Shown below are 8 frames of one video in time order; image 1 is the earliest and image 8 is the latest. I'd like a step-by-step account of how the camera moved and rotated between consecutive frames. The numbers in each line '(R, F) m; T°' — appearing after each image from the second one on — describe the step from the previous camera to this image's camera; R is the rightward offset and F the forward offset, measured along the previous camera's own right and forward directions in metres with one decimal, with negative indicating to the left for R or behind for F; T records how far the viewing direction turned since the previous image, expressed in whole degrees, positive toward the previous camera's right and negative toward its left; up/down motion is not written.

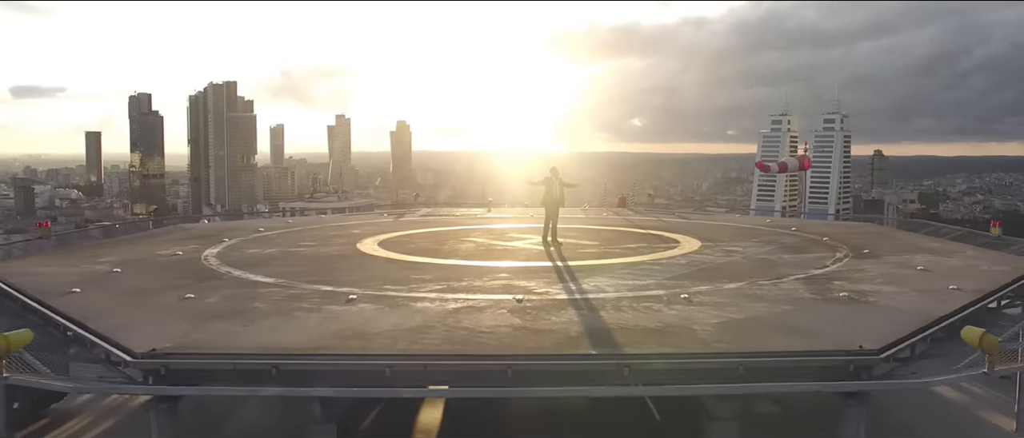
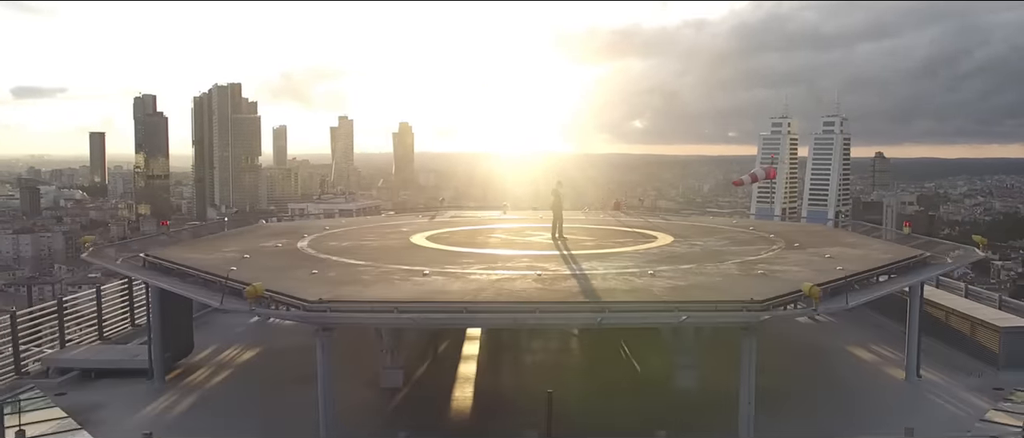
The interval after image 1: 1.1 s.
(-0.1, -1.7) m; 0°
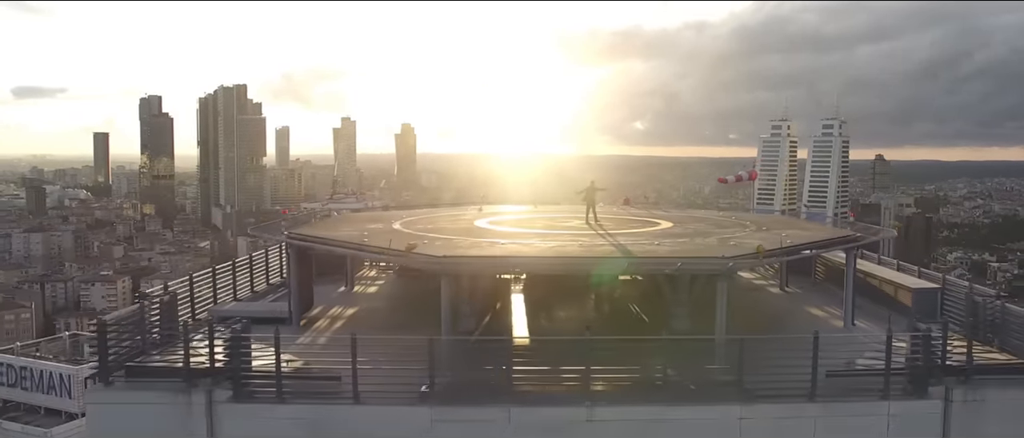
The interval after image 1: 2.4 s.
(-0.5, -2.3) m; 0°
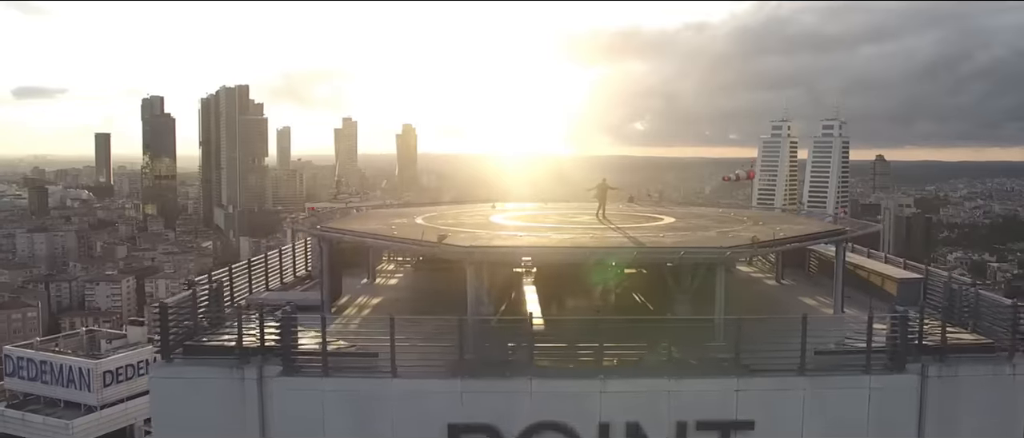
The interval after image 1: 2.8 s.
(-0.2, -0.7) m; 0°
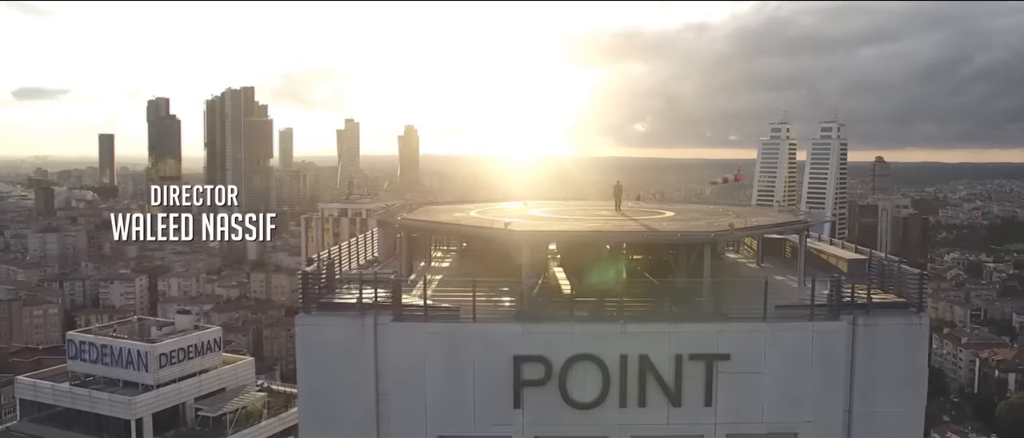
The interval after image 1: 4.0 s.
(-0.6, -2.7) m; 0°
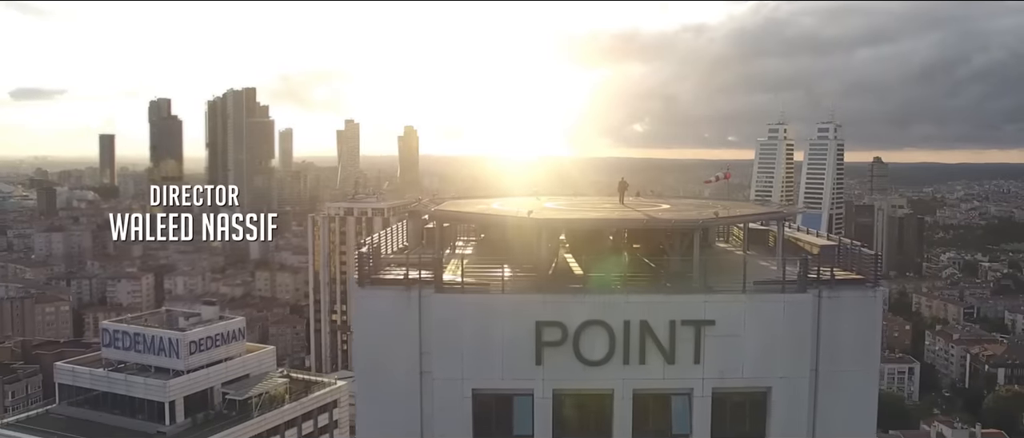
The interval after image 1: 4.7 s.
(-0.4, -1.9) m; 0°
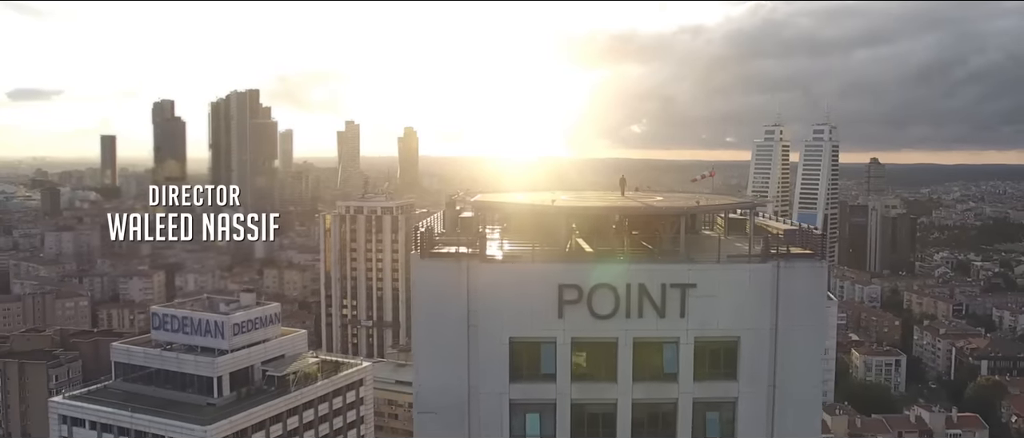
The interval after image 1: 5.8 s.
(-0.6, -3.3) m; 0°
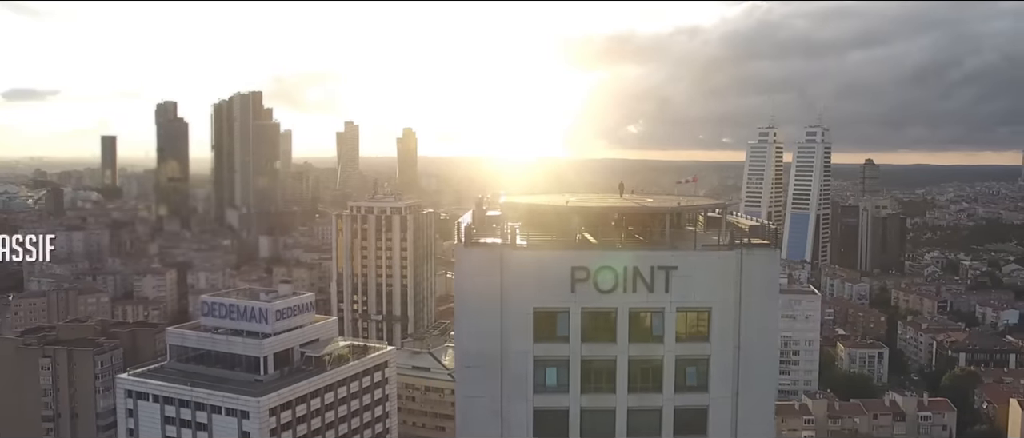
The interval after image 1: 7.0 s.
(-0.7, -4.2) m; 0°
